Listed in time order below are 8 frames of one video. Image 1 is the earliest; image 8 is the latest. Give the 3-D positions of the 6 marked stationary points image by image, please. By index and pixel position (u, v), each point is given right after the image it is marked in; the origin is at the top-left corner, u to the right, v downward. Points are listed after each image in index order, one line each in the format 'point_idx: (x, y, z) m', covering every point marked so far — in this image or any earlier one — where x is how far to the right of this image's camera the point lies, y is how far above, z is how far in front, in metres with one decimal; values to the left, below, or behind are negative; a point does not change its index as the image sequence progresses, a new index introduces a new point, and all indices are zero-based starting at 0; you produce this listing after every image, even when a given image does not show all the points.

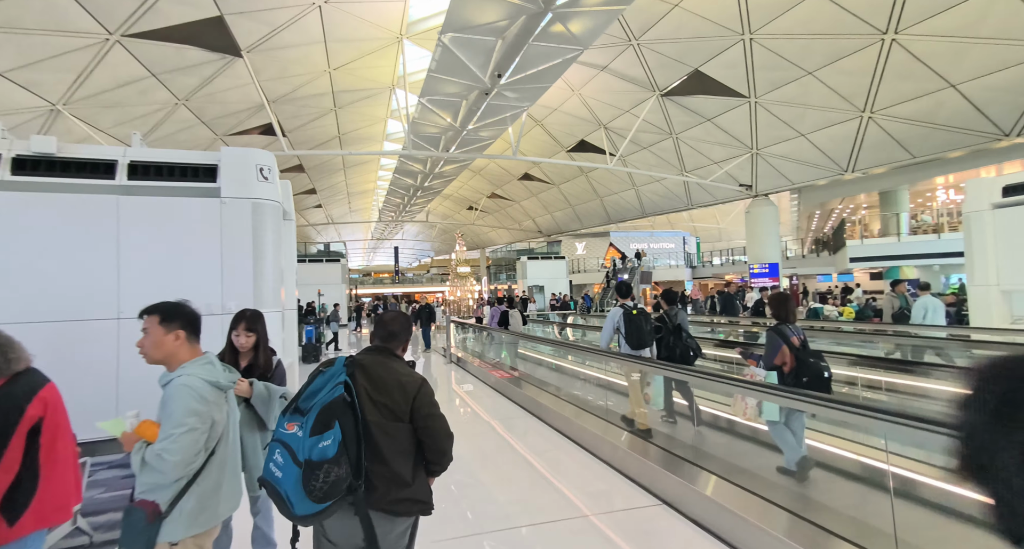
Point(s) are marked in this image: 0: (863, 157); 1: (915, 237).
0: (+12.5, +4.2, +16.9) m
1: (+16.7, +1.6, +19.6) m
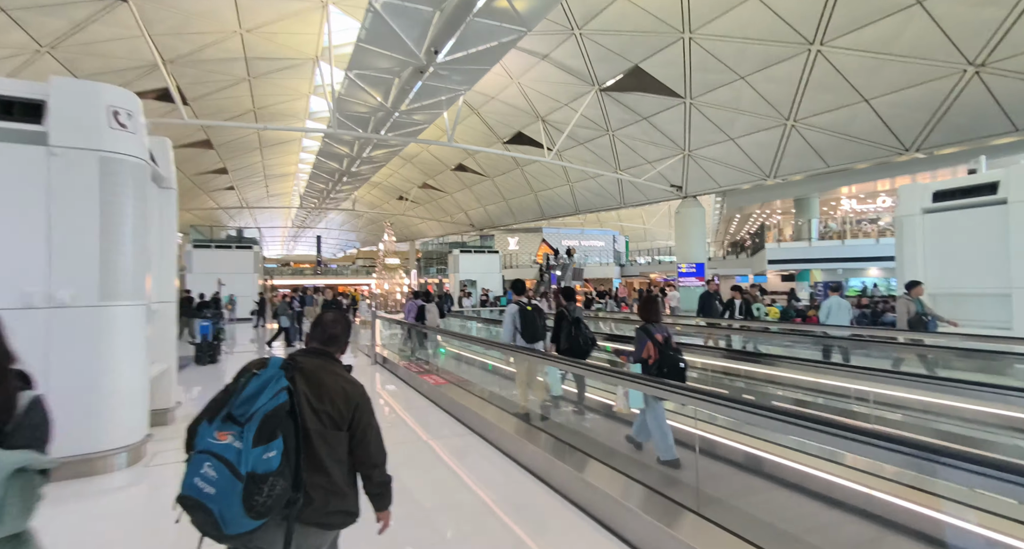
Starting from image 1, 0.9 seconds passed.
0: (+10.2, +4.2, +17.8) m
1: (+13.8, +1.5, +21.1) m
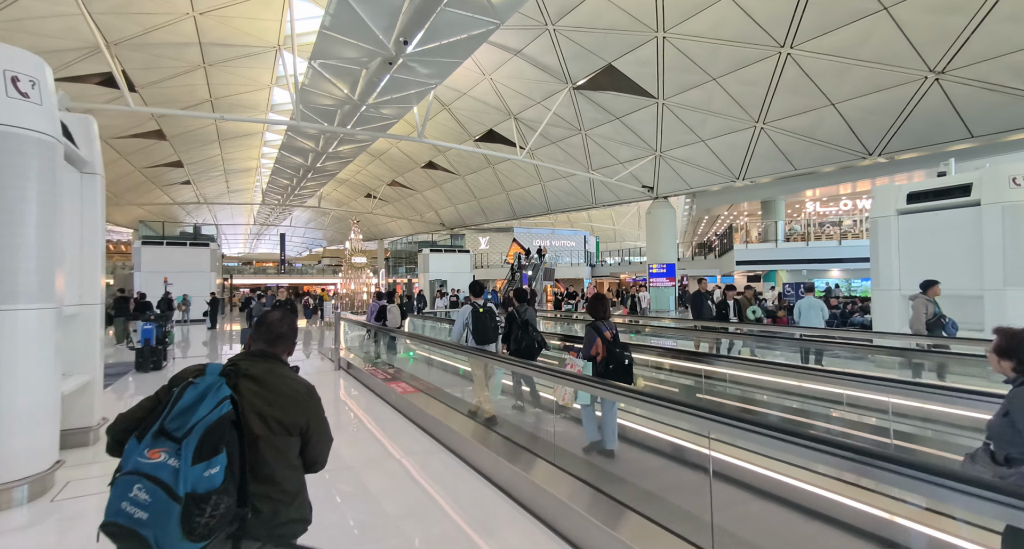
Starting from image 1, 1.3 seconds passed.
0: (+9.1, +4.1, +18.0) m
1: (+12.6, +1.4, +21.6) m
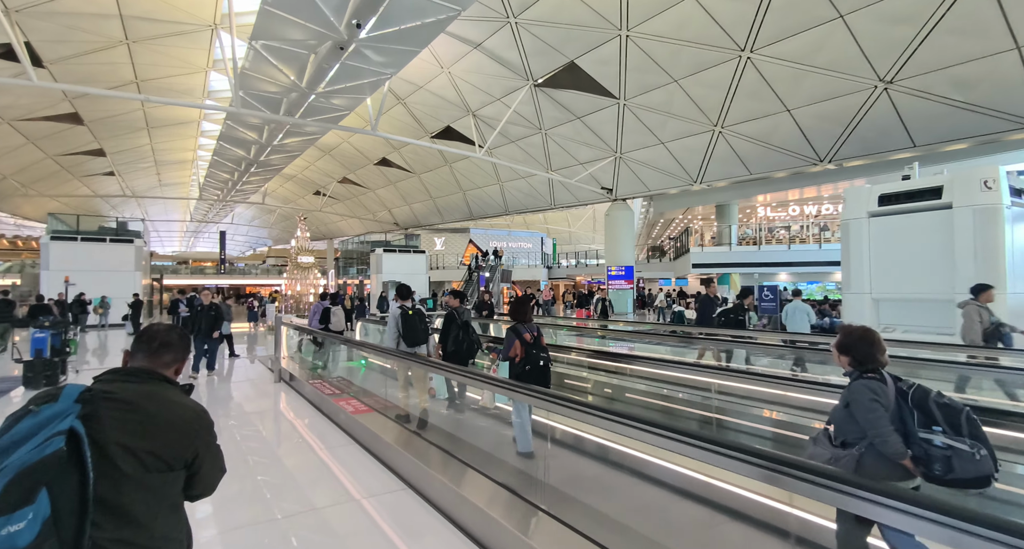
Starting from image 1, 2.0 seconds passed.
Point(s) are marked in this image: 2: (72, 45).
0: (+7.6, +4.0, +18.2) m
1: (+10.7, +1.3, +22.1) m
2: (-15.4, +8.1, +16.9) m
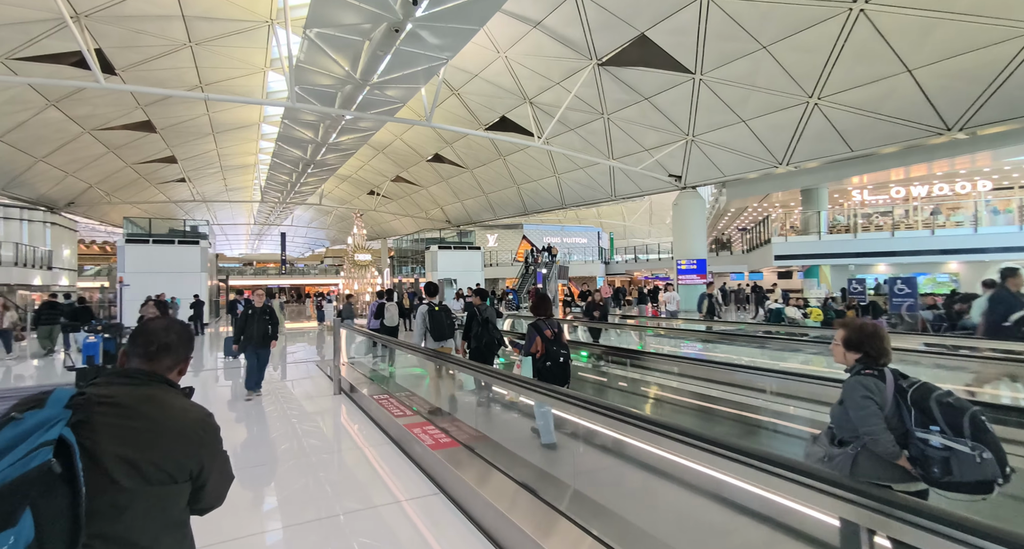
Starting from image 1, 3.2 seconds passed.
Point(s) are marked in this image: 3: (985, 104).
0: (+9.8, +4.3, +16.1) m
1: (+13.3, +1.6, +19.7) m
2: (-13.3, +8.0, +17.1) m
3: (+12.0, +4.3, +12.2) m
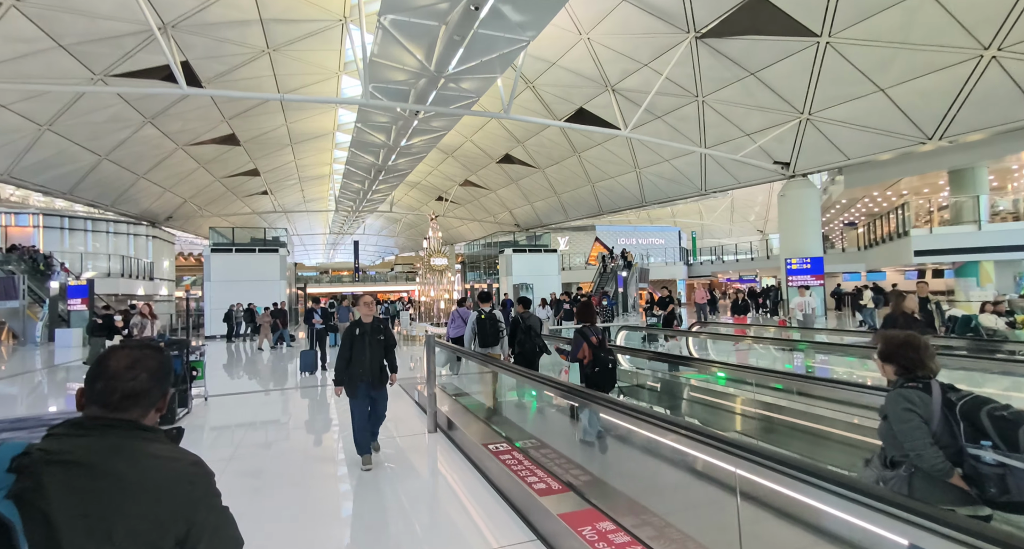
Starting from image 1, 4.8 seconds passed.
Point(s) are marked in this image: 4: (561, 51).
0: (+12.4, +4.3, +13.2) m
1: (+16.3, +1.7, +16.2) m
2: (-10.4, +7.7, +17.2) m
3: (+14.1, +4.5, +9.0) m
4: (+1.8, +8.3, +17.6) m
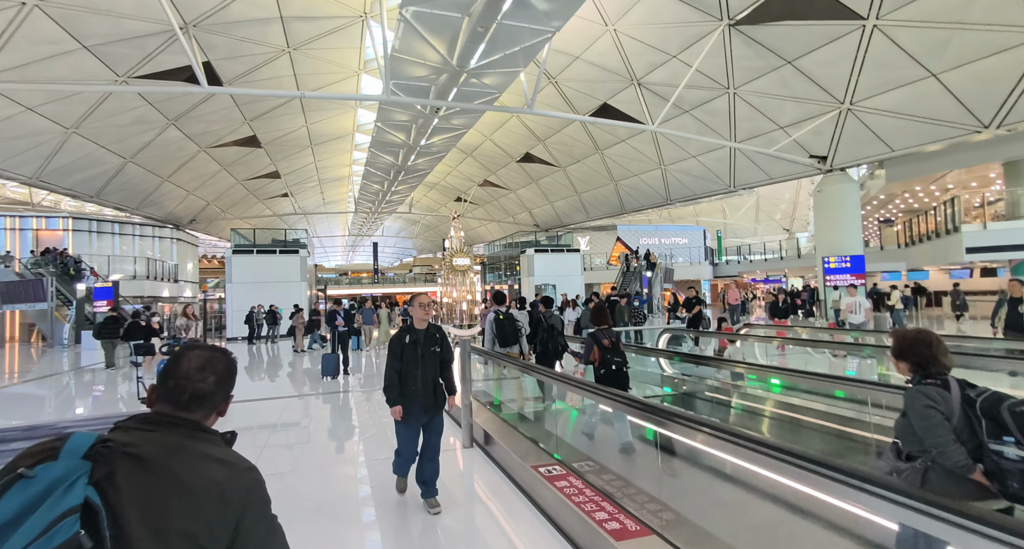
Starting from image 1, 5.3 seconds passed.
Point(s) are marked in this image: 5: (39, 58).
0: (+13.1, +4.4, +12.2) m
1: (+17.1, +1.7, +15.1) m
2: (-9.6, +7.7, +17.1) m
3: (+14.6, +4.5, +8.0) m
4: (+2.6, +8.3, +17.1) m
5: (-13.4, +6.2, +13.4) m
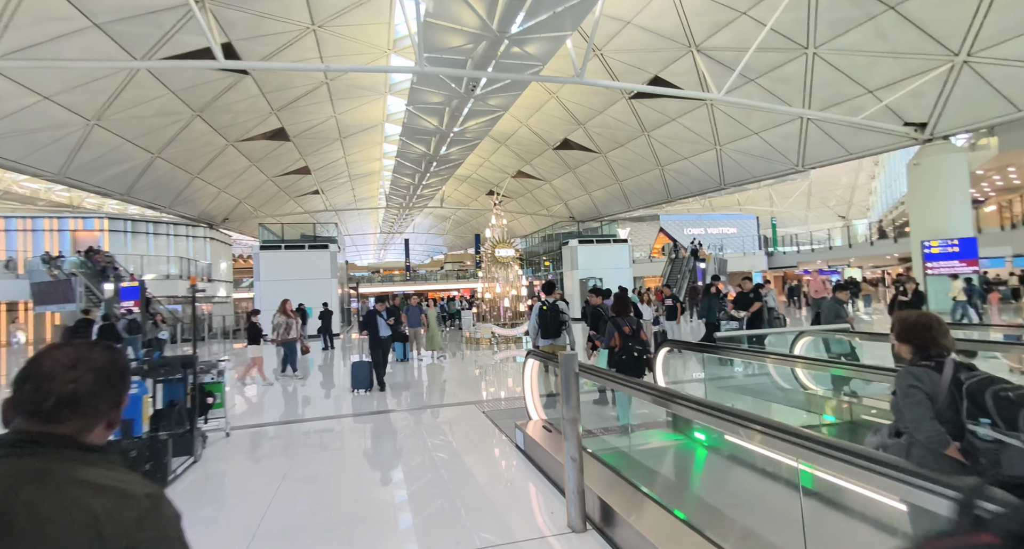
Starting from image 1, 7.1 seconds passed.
0: (+14.2, +4.8, +9.6) m
1: (+18.5, +2.2, +12.3) m
2: (-8.1, +7.8, +15.8) m
3: (+15.5, +4.9, +5.3) m
4: (+4.0, +8.6, +15.1) m
5: (-12.1, +6.2, +12.5) m
